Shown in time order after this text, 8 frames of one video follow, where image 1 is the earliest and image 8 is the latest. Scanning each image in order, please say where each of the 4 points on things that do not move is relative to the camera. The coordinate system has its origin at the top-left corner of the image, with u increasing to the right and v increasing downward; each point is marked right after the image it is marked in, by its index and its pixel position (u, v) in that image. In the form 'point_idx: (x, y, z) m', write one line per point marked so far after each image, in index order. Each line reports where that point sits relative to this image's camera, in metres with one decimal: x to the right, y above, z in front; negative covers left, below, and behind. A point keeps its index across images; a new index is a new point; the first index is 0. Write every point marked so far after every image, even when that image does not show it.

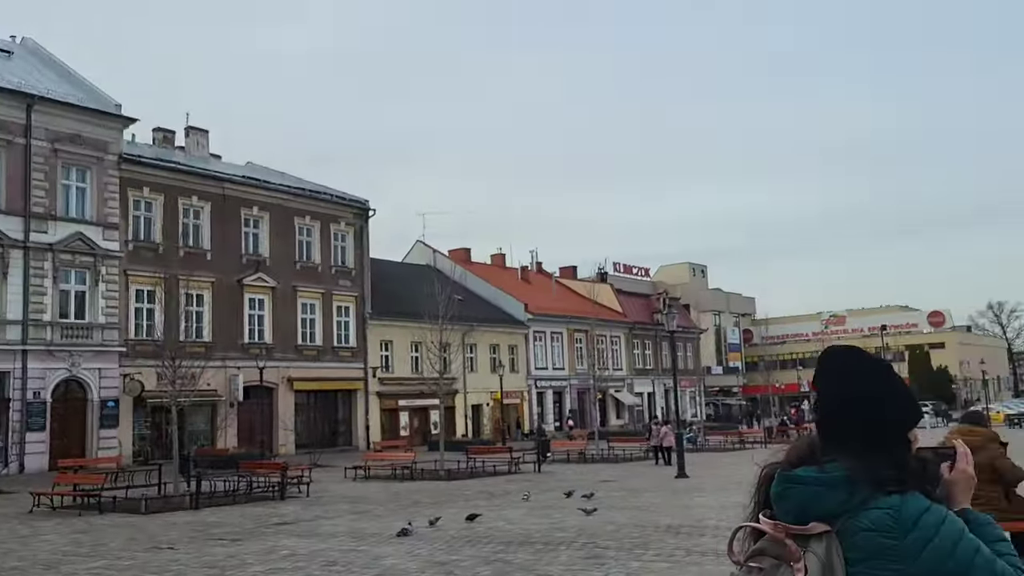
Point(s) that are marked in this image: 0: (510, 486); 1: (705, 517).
0: (0.0, -4.1, +18.6) m
1: (+2.8, -3.2, +12.7) m
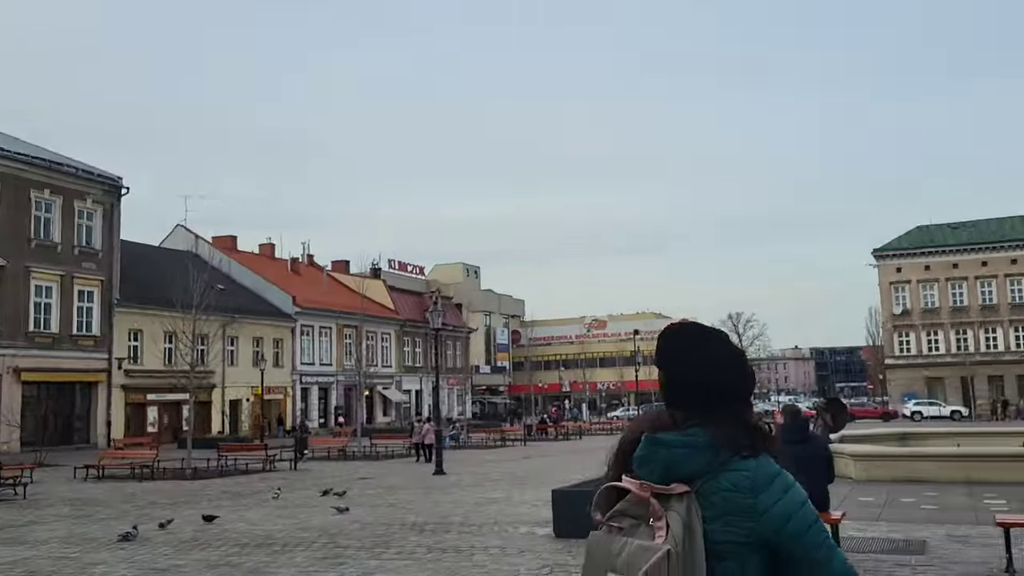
0: (-5.0, -3.9, +17.9) m
1: (-0.8, -3.2, +12.8) m
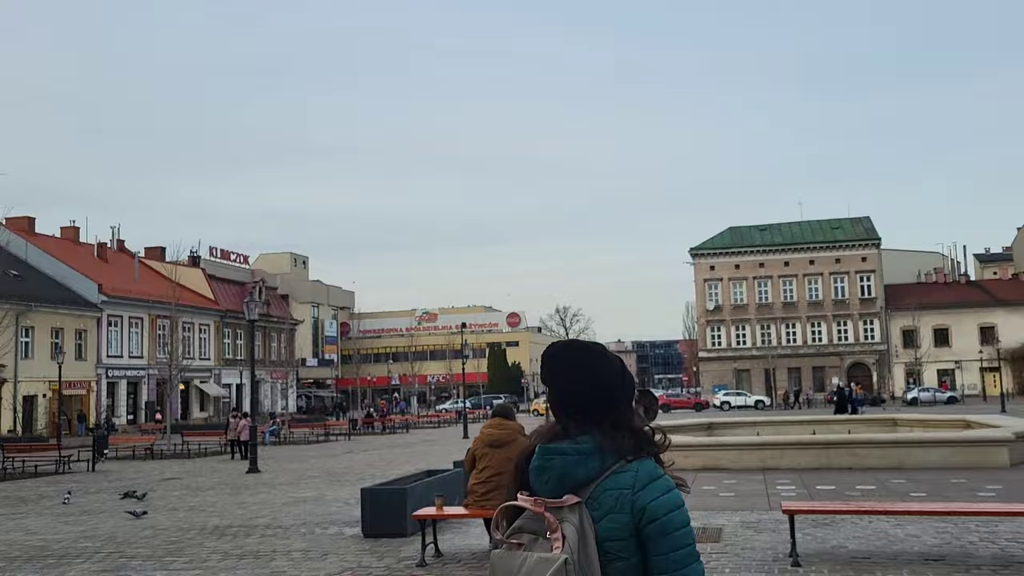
0: (-8.5, -3.7, +16.4) m
1: (-3.4, -3.1, +12.2) m
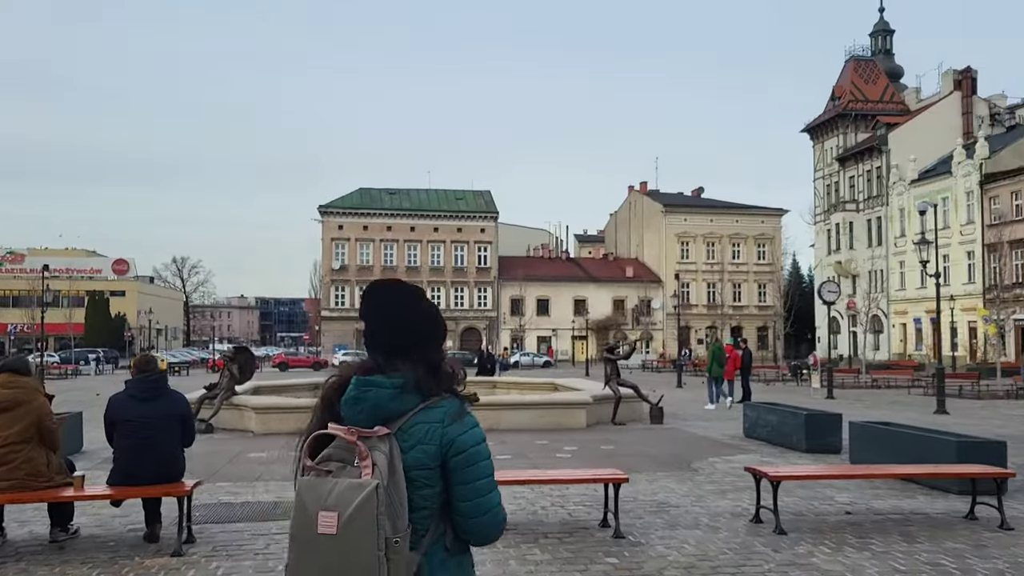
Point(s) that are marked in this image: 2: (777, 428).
0: (-14.7, -2.2, +10.6) m
1: (-8.3, -2.1, +8.7) m
2: (+4.5, -2.4, +15.2) m
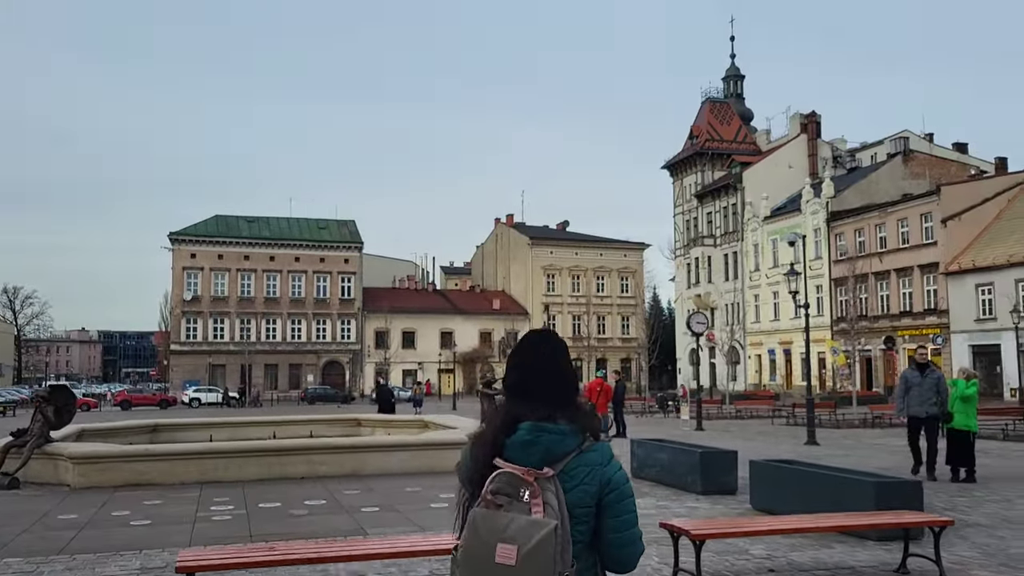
0: (-15.8, -2.4, +6.7) m
1: (-9.2, -2.3, +5.8) m
2: (+2.5, -2.8, +14.1) m
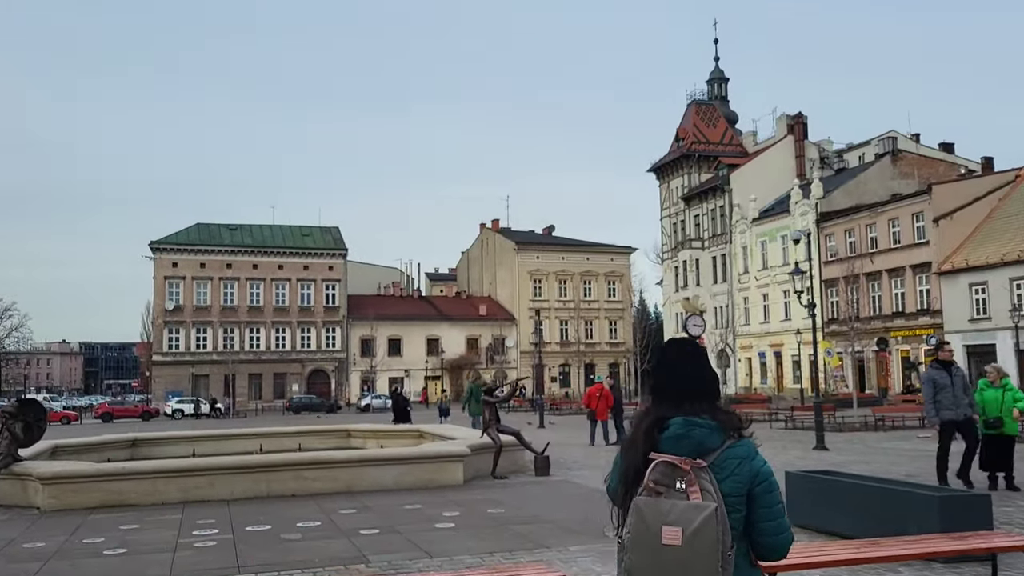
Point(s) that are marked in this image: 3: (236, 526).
0: (-15.6, -2.5, +5.3) m
1: (-9.0, -2.3, +4.6) m
2: (+2.6, -2.8, +13.0) m
3: (-3.6, -3.1, +11.7) m
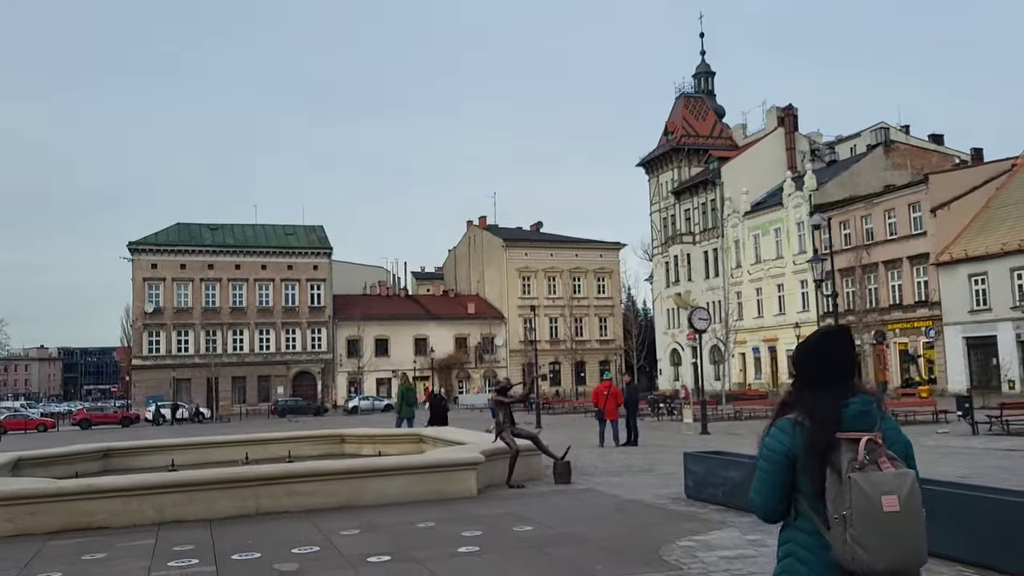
0: (-15.1, -2.5, +3.4) m
1: (-8.5, -2.2, +2.7) m
2: (+2.9, -2.5, +11.4) m
3: (-3.3, -3.0, +10.0) m
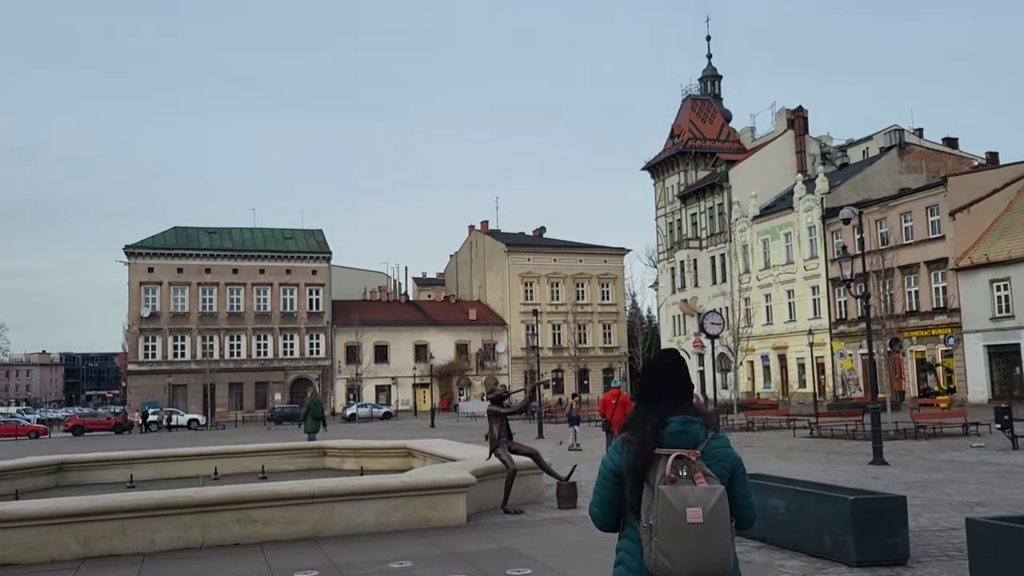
0: (-15.2, -2.2, +1.3) m
1: (-8.6, -2.0, +0.7) m
2: (+2.9, -2.4, +9.3) m
3: (-3.3, -2.8, +7.9) m
